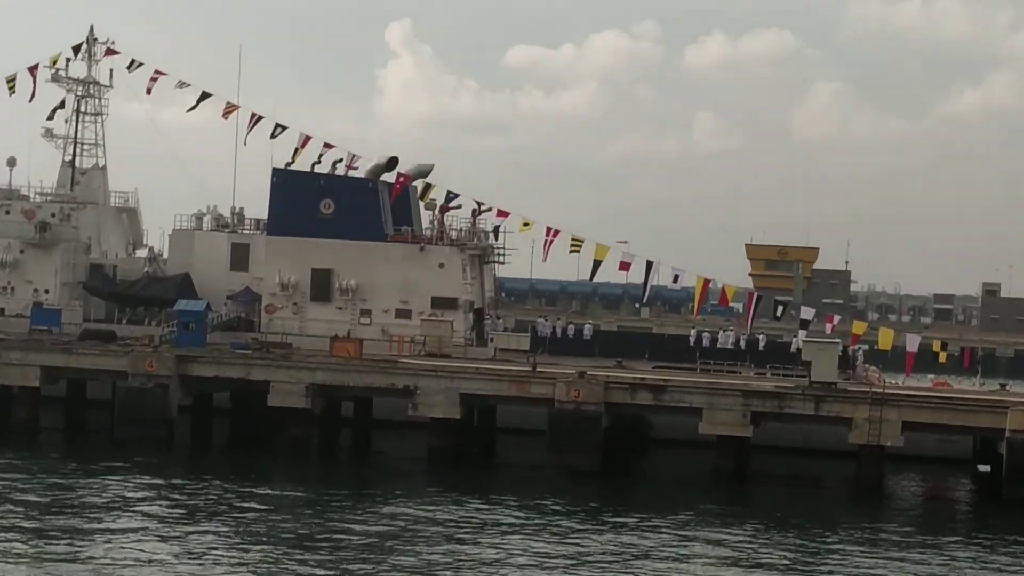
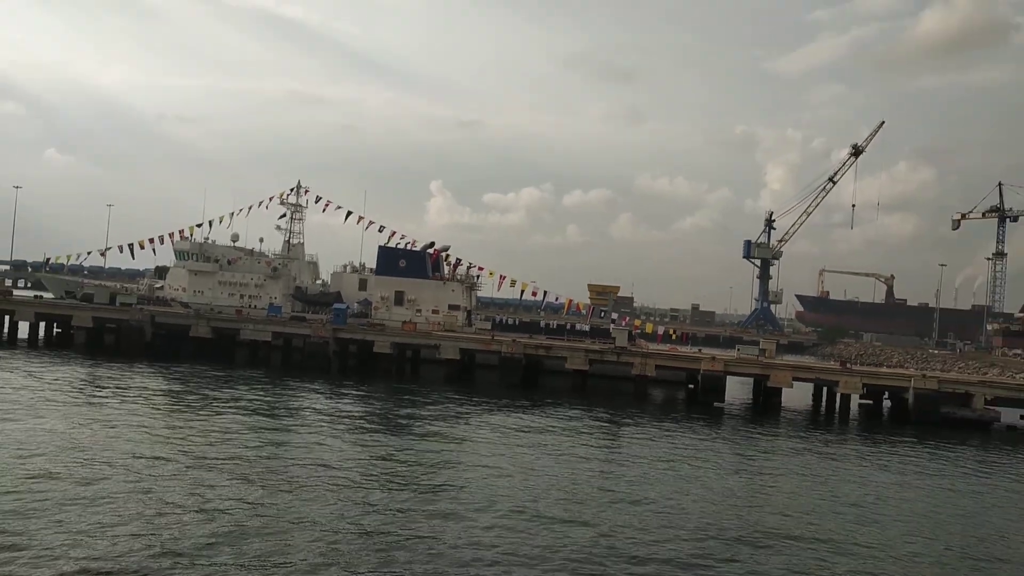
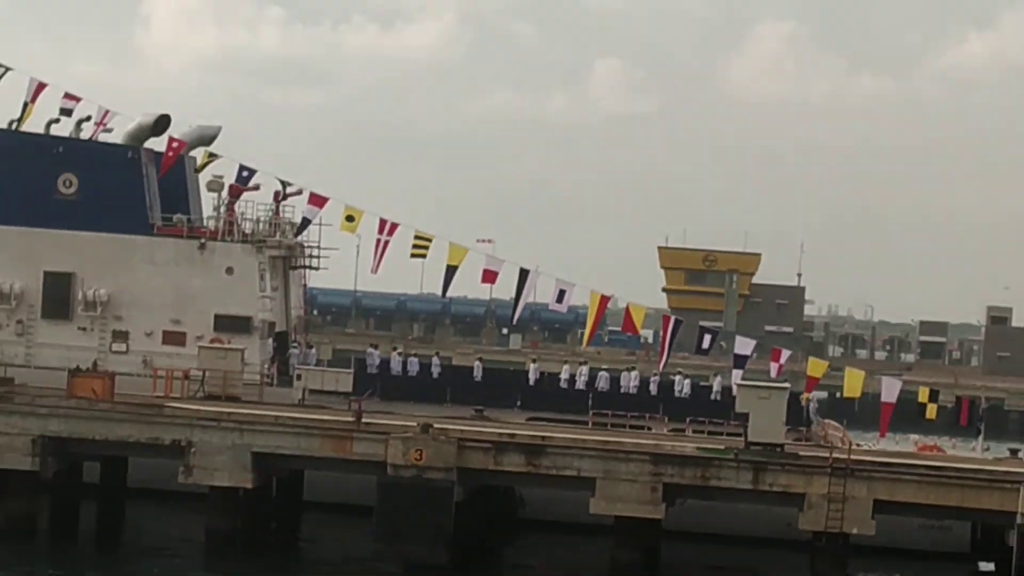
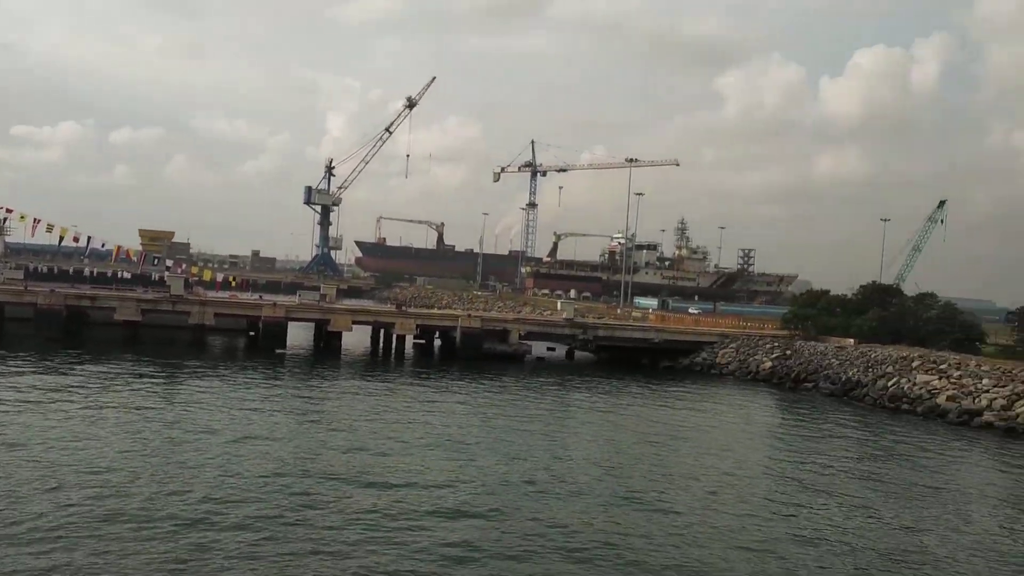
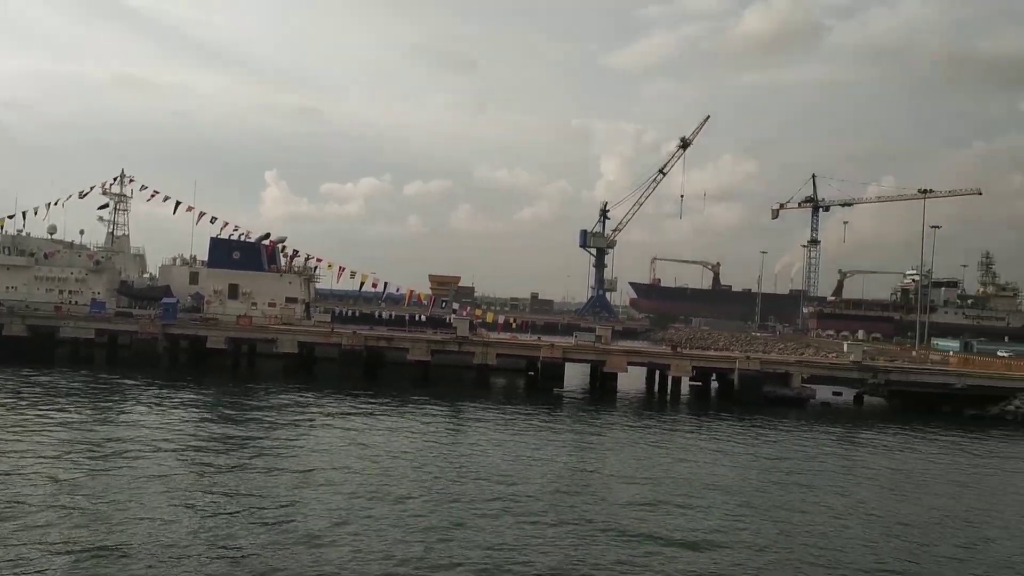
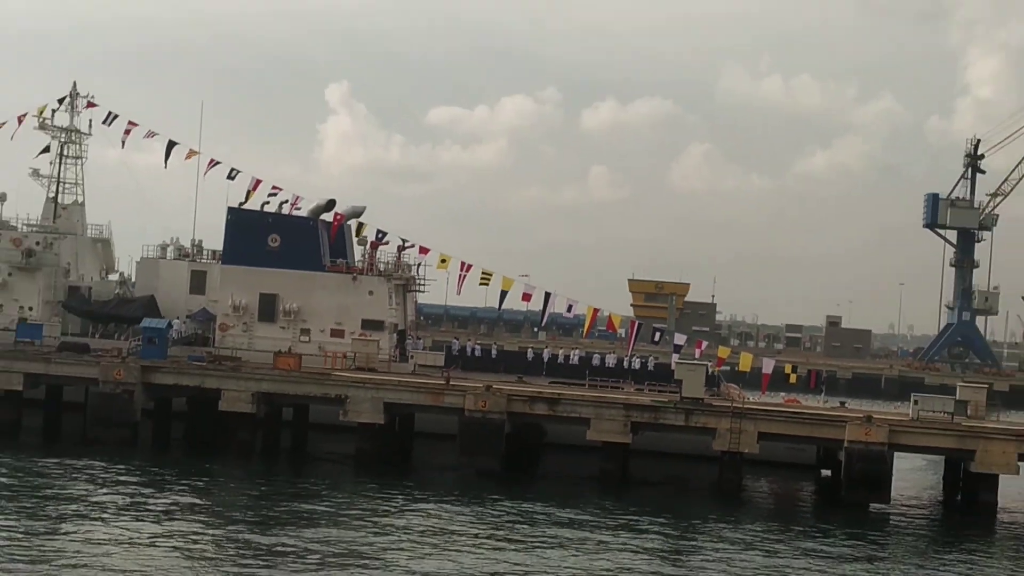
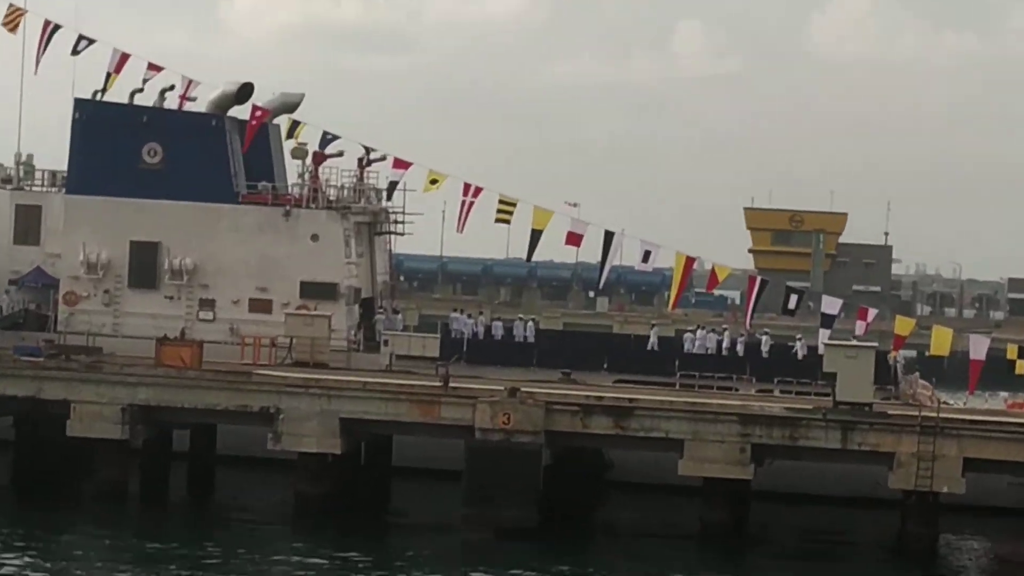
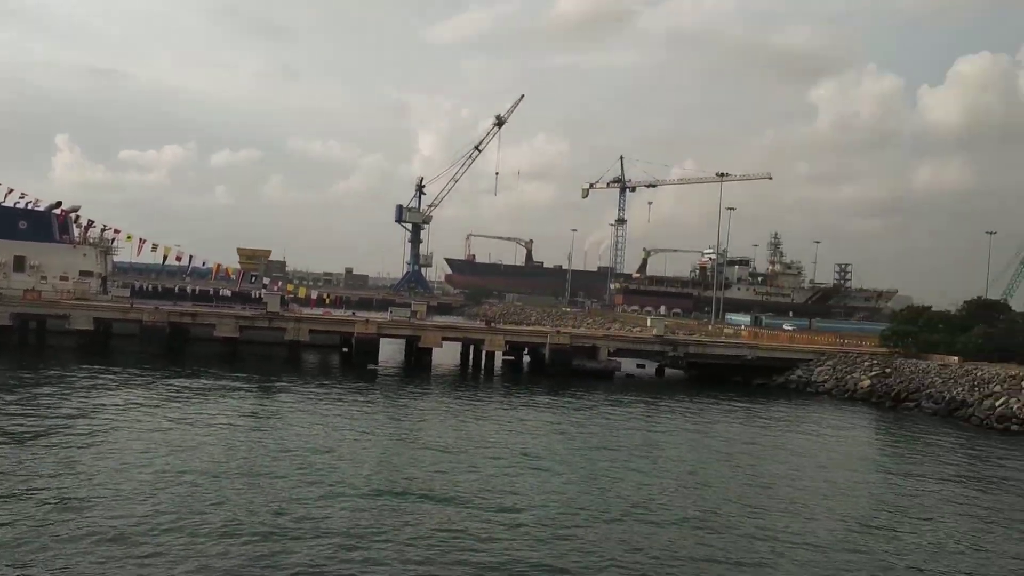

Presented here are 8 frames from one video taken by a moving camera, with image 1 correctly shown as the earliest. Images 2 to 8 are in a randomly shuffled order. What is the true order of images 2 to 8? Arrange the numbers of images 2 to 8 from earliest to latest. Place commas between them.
7, 3, 6, 2, 5, 8, 4
